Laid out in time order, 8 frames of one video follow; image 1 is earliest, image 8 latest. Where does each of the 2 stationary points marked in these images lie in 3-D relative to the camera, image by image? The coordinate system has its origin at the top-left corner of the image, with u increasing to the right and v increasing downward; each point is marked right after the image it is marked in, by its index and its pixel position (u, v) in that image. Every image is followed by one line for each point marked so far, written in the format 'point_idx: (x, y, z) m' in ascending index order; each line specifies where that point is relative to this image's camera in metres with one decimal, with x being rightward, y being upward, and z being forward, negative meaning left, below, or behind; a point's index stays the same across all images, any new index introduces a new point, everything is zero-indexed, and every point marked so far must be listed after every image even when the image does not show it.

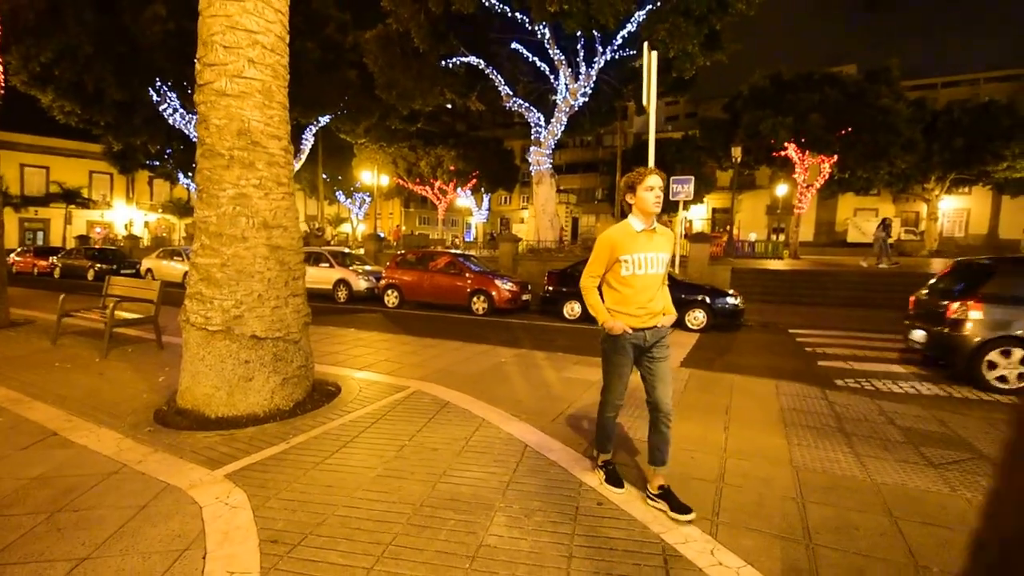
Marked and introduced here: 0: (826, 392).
0: (+4.8, -1.6, +6.5) m
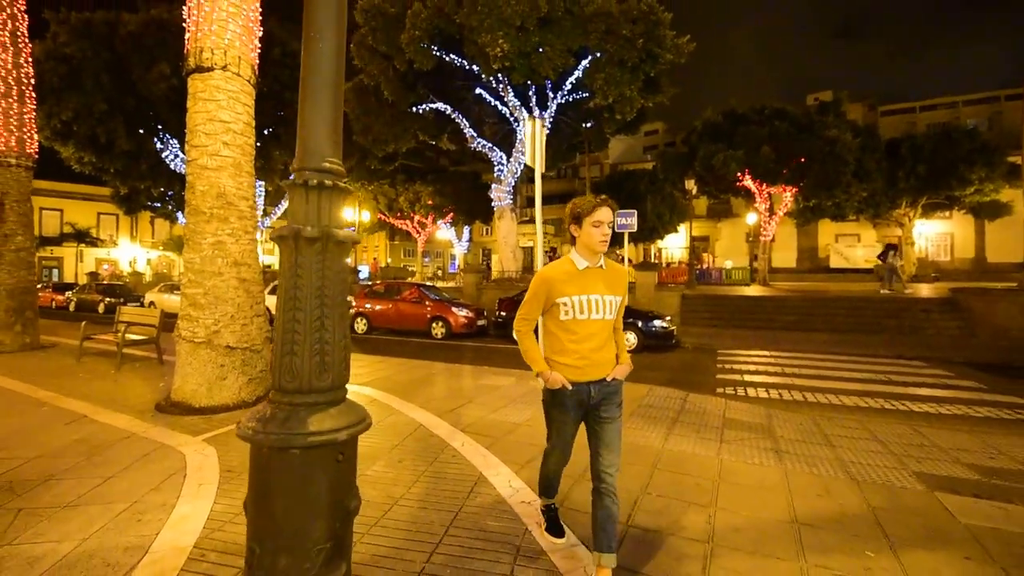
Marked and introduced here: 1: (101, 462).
0: (+3.5, -2.1, +8.0) m
1: (-5.2, -2.2, +5.3) m
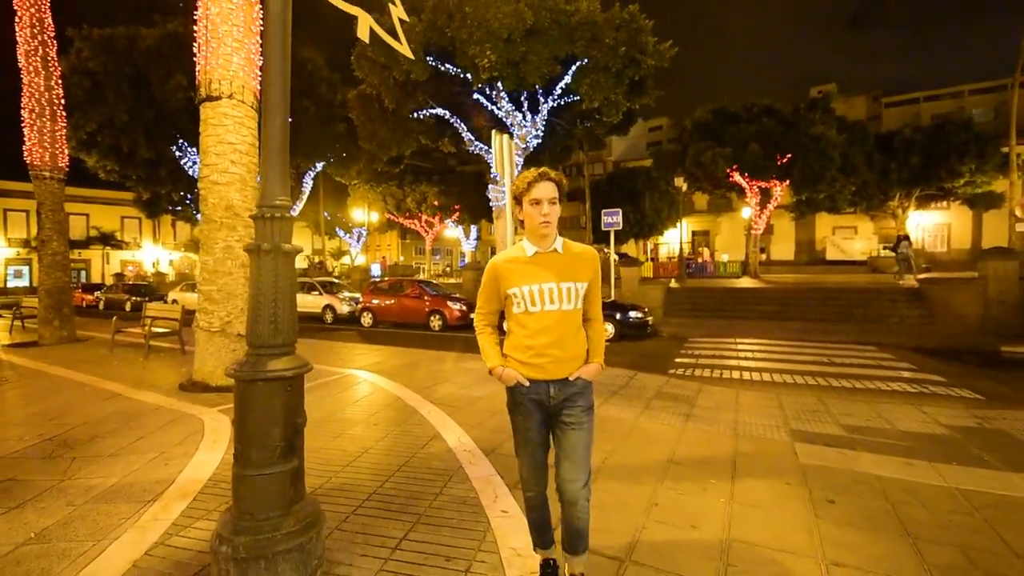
0: (+2.8, -1.9, +9.1) m
1: (-5.9, -2.2, +6.5) m
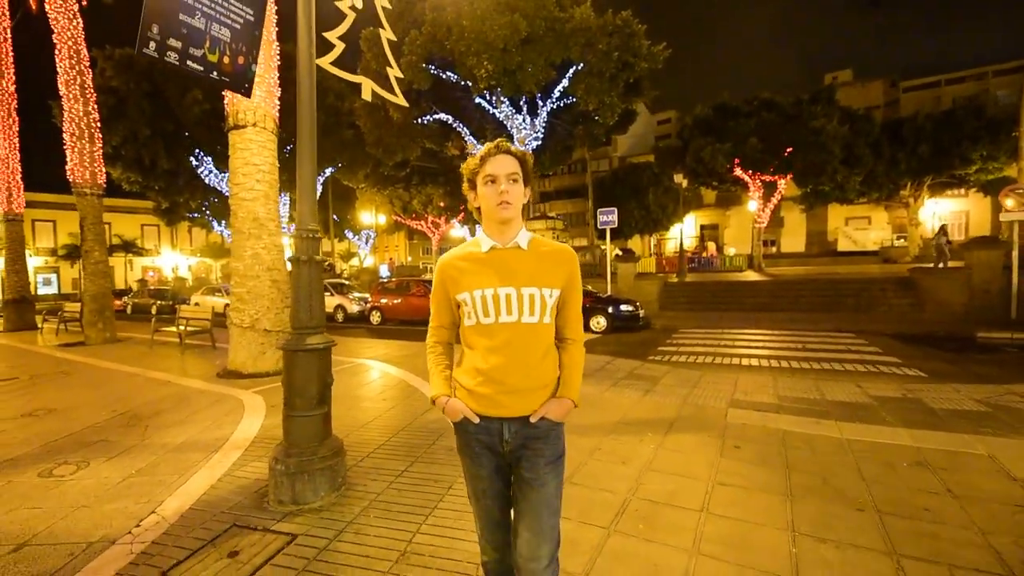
0: (+2.7, -1.8, +10.1) m
1: (-6.2, -2.2, +7.9) m
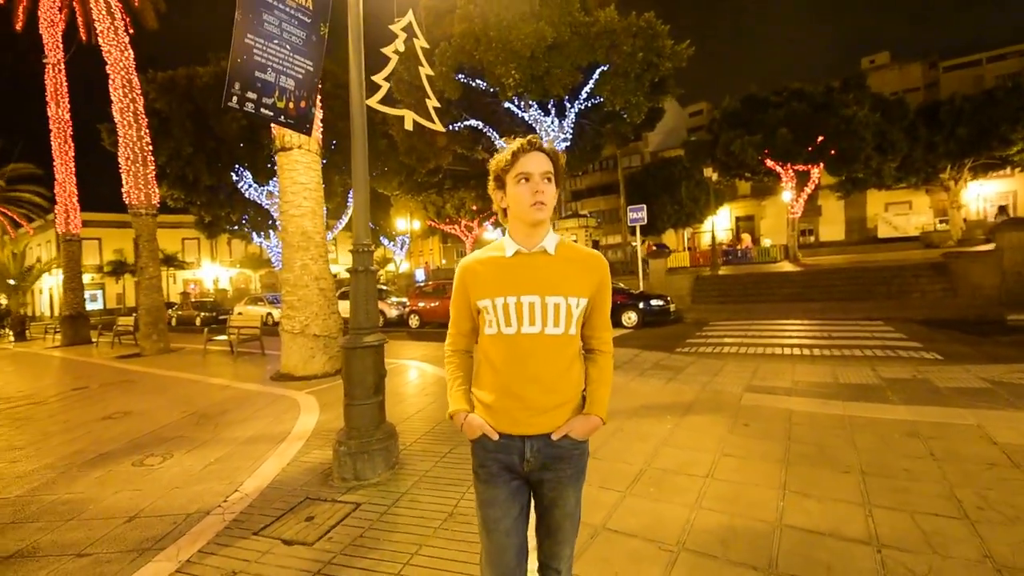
0: (+3.4, -1.7, +10.6) m
1: (-5.6, -2.5, +8.9) m
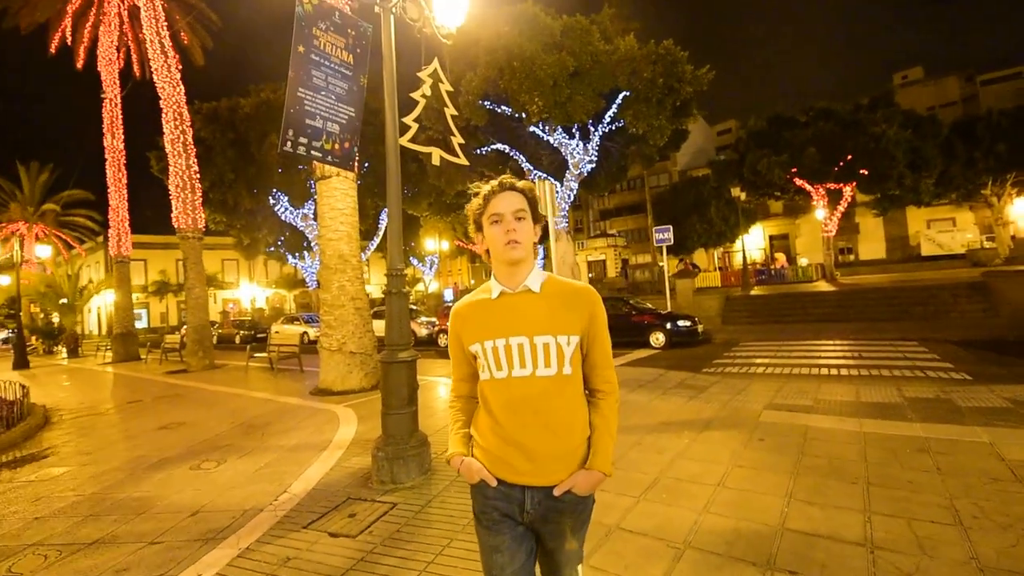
0: (+4.0, -2.2, +10.8) m
1: (-5.0, -2.9, +9.7) m
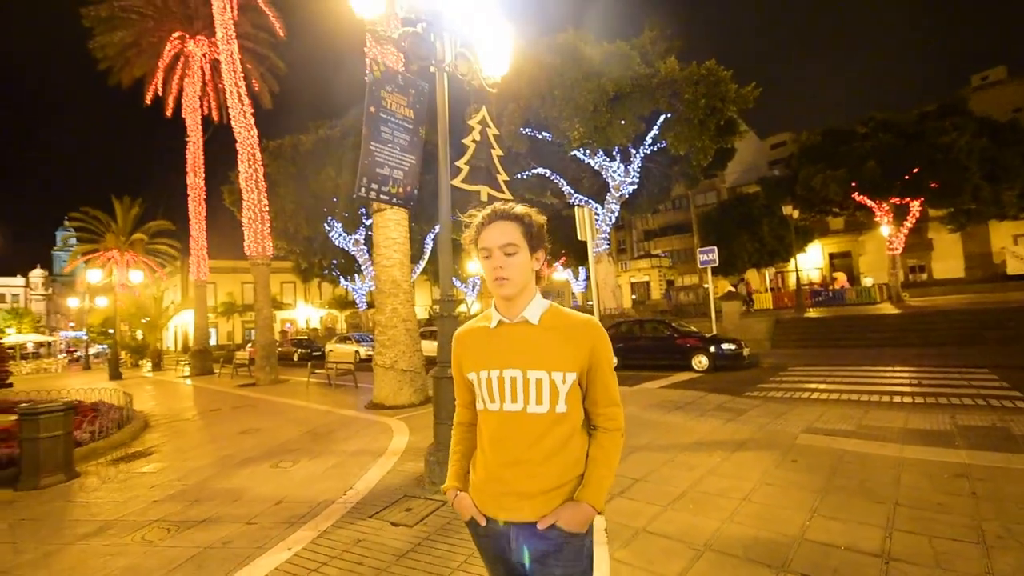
0: (+5.1, -2.8, +10.9) m
1: (-4.0, -3.5, +10.6) m
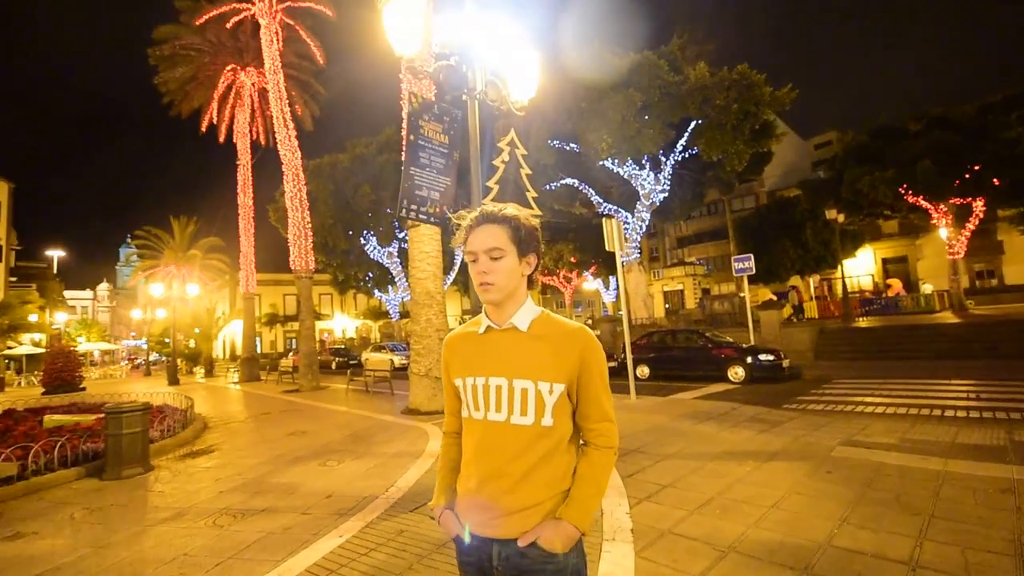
0: (+5.9, -3.1, +10.7) m
1: (-3.2, -3.8, +11.1) m
